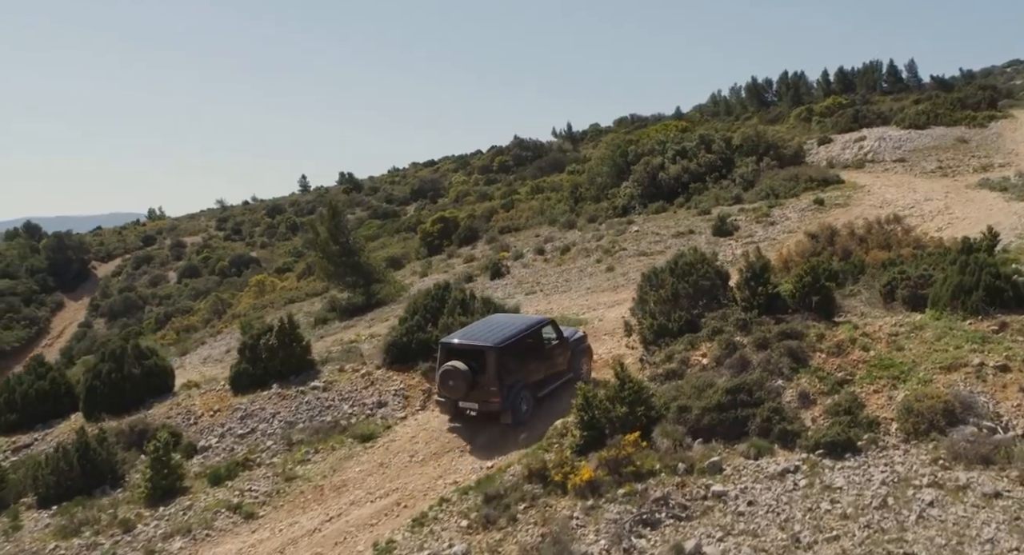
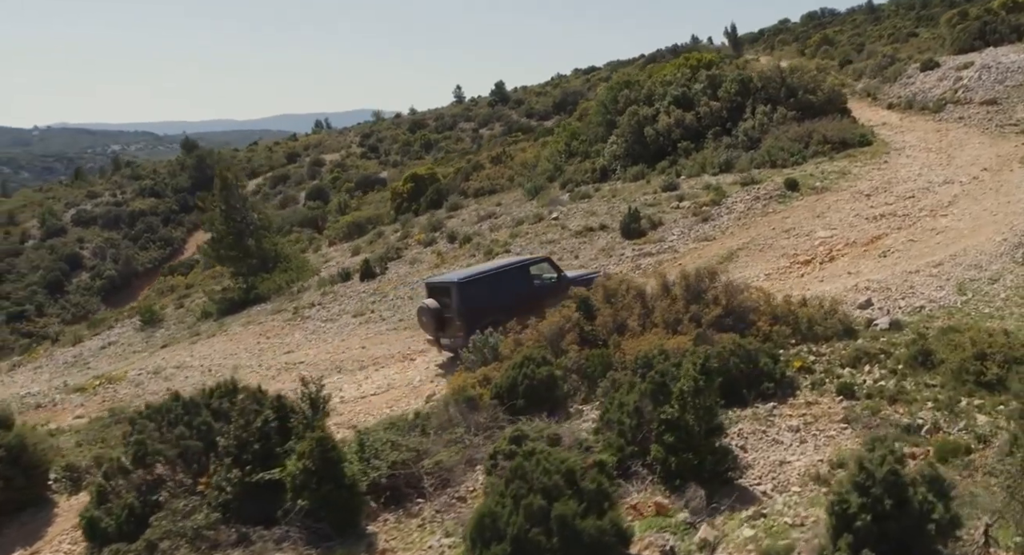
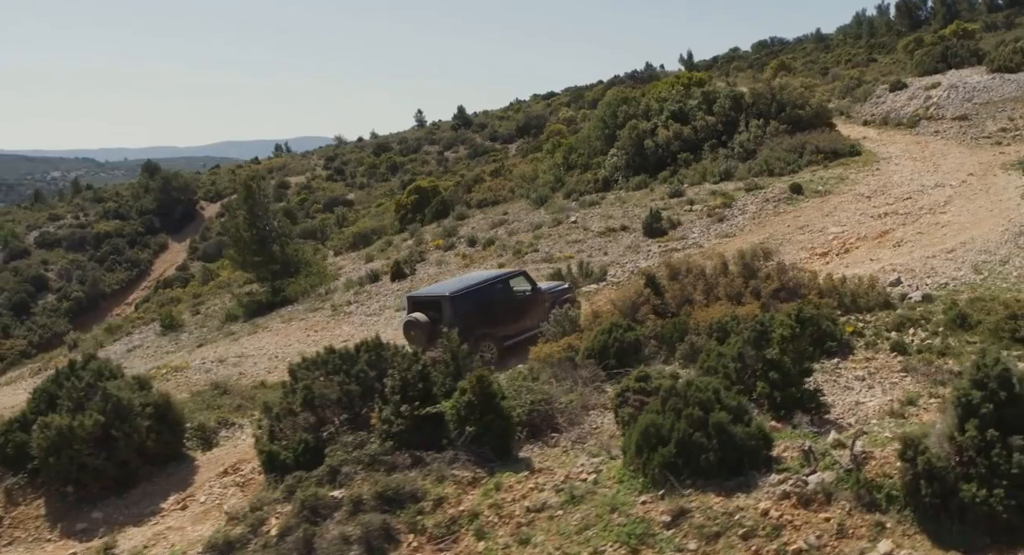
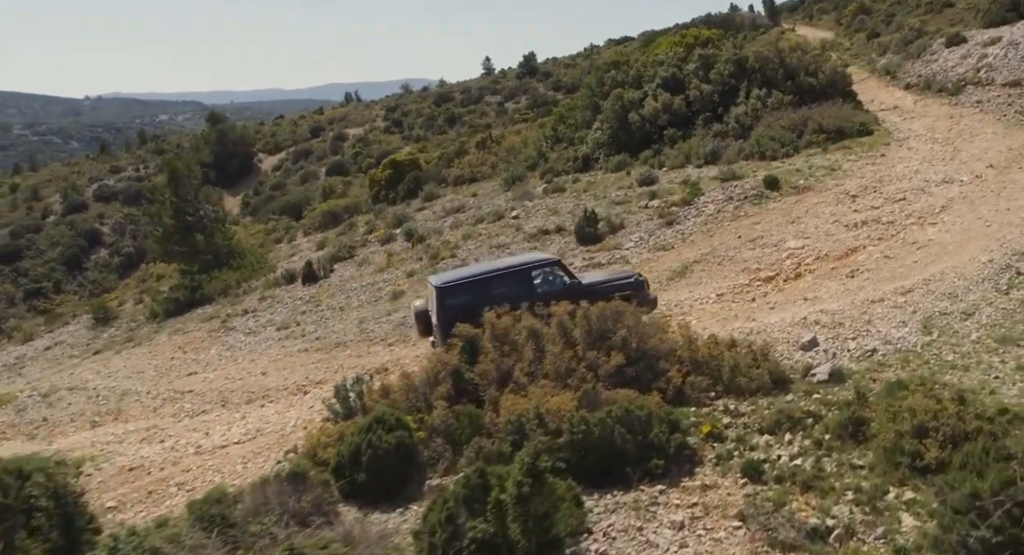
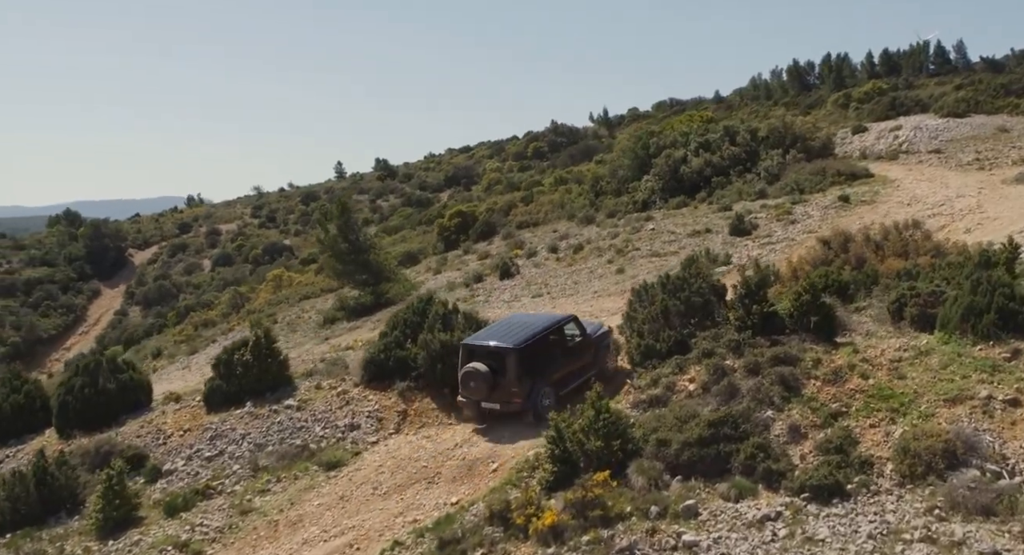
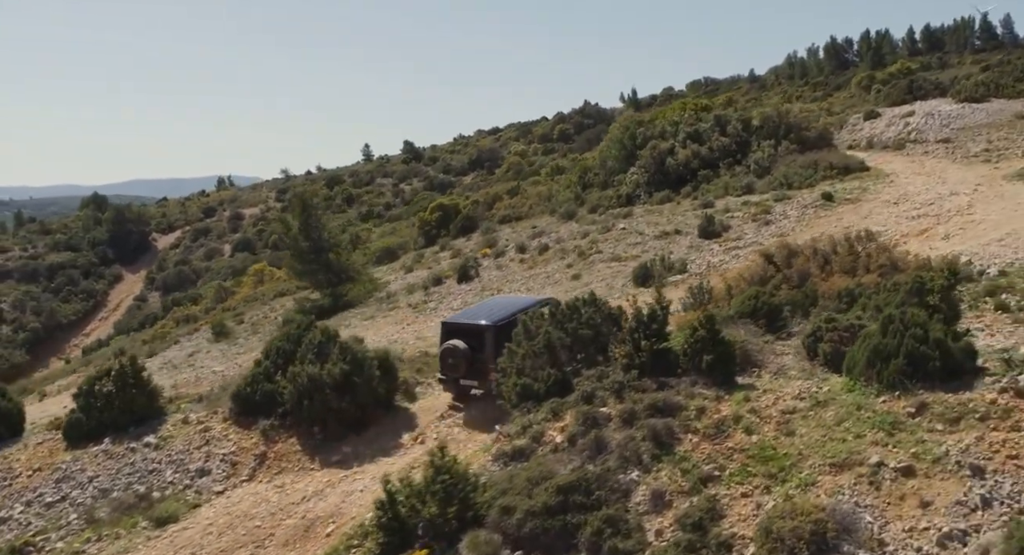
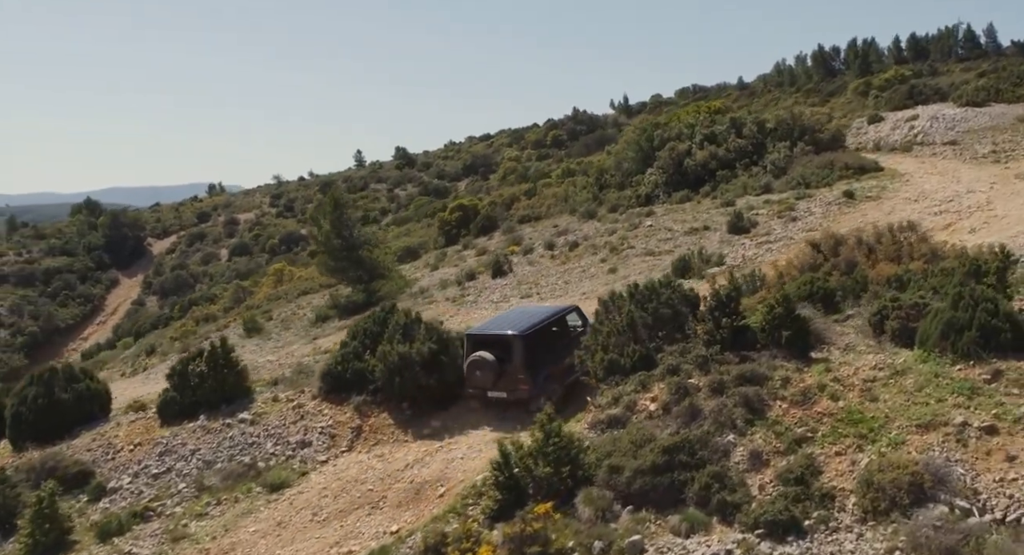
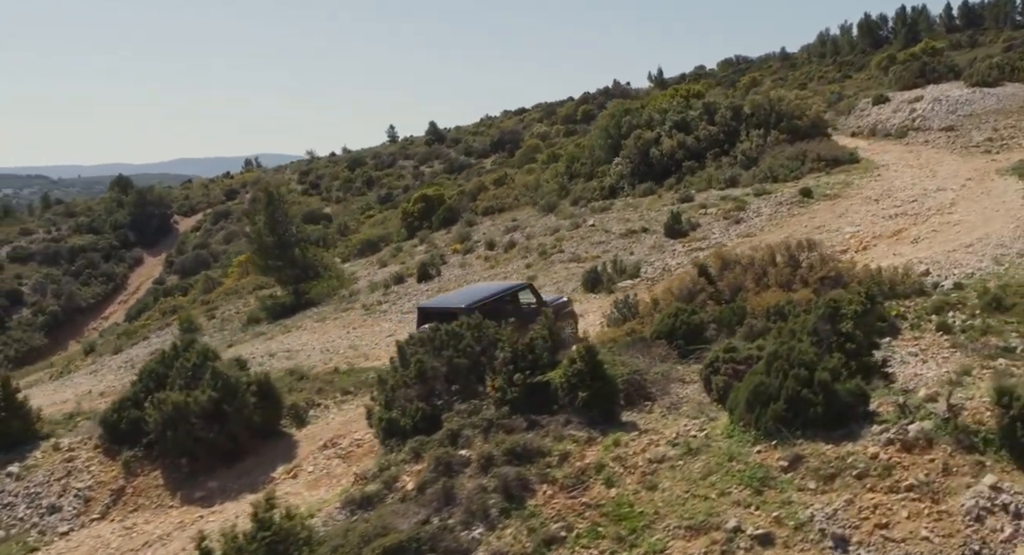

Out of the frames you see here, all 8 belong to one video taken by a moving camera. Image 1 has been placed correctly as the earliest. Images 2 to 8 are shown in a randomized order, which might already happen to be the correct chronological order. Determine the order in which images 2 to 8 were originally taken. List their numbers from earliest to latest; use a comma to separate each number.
5, 7, 6, 8, 3, 2, 4
